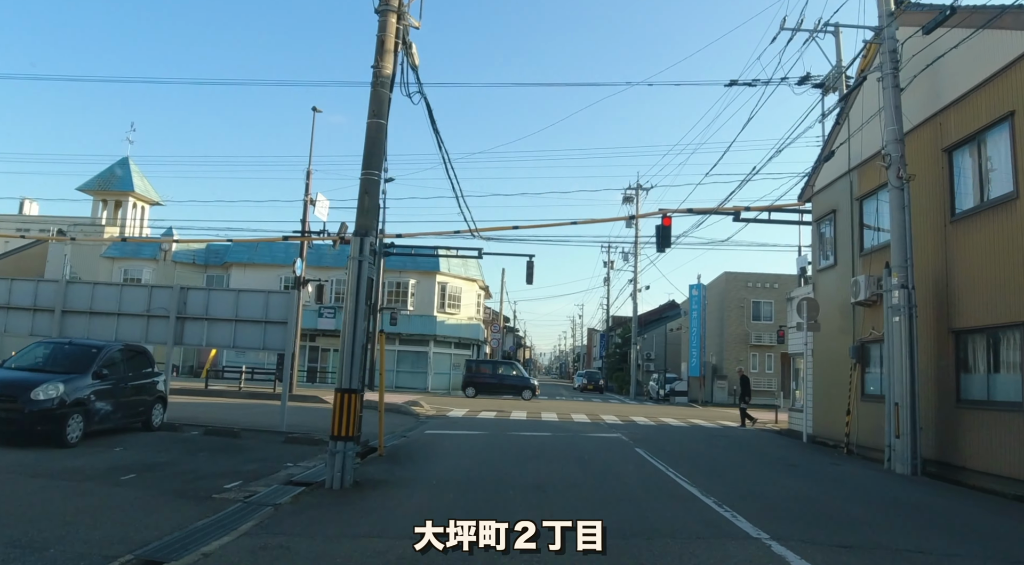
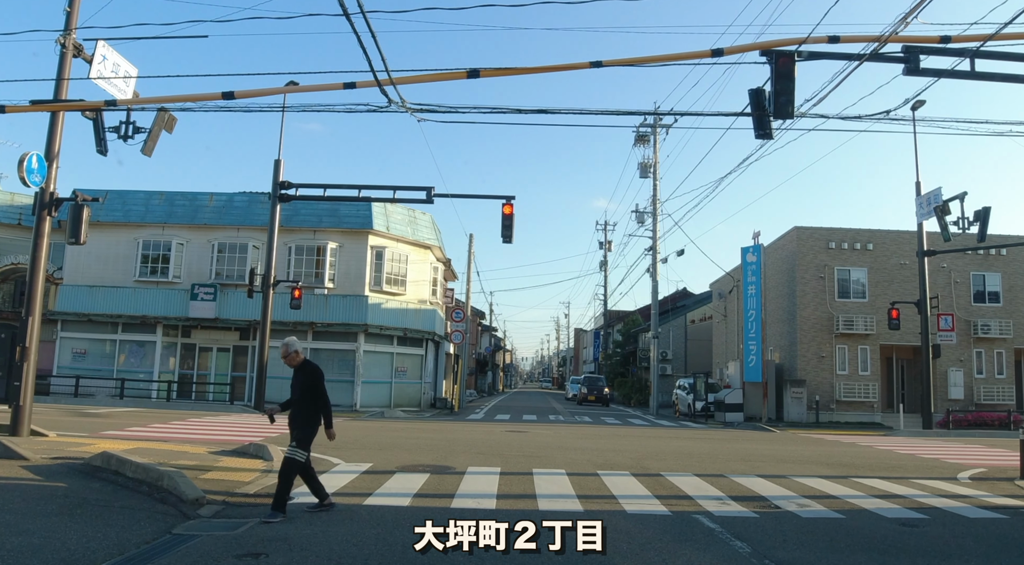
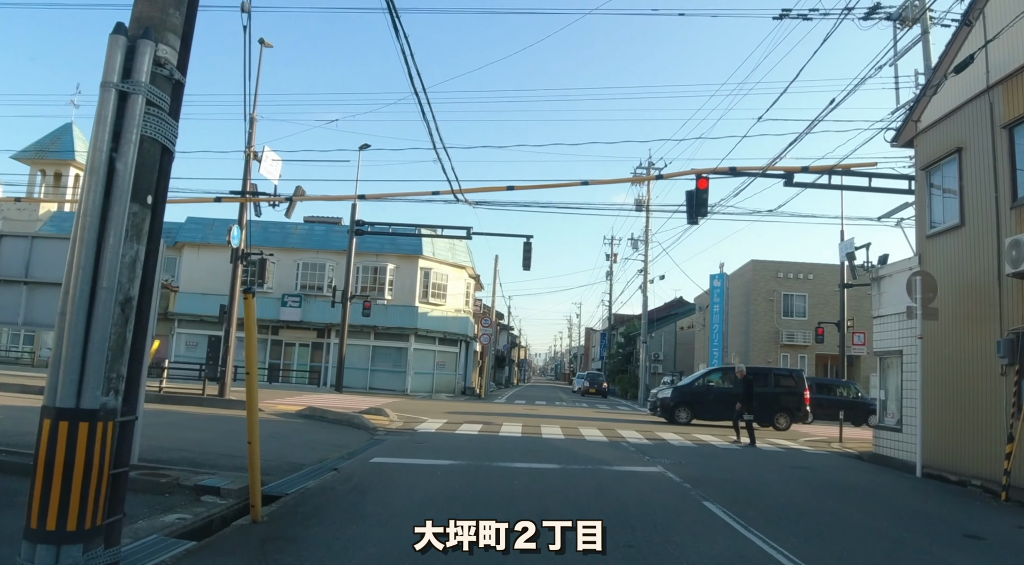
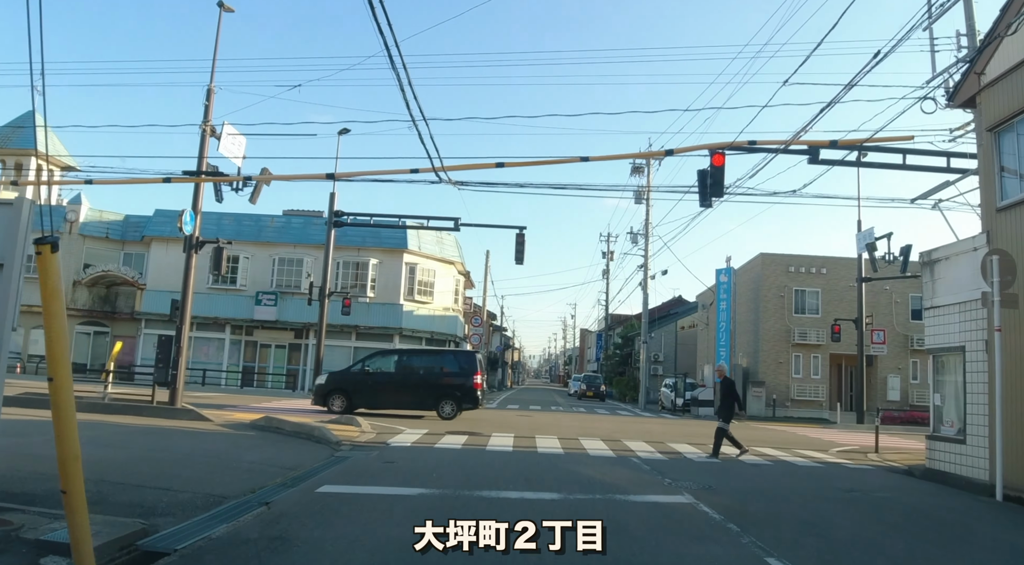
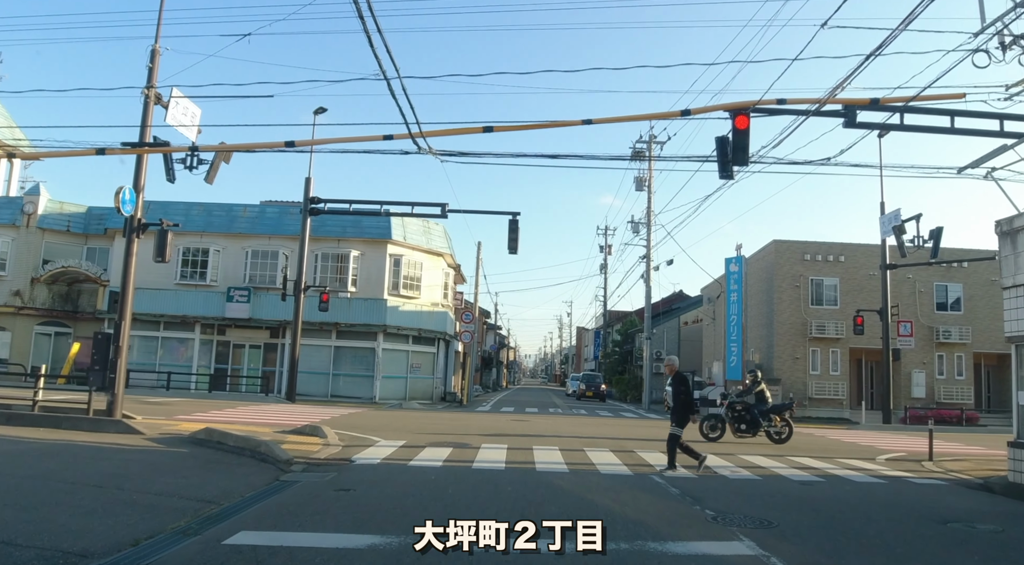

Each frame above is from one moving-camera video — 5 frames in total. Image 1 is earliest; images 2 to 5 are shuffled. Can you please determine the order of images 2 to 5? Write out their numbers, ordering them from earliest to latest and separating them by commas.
3, 4, 5, 2
